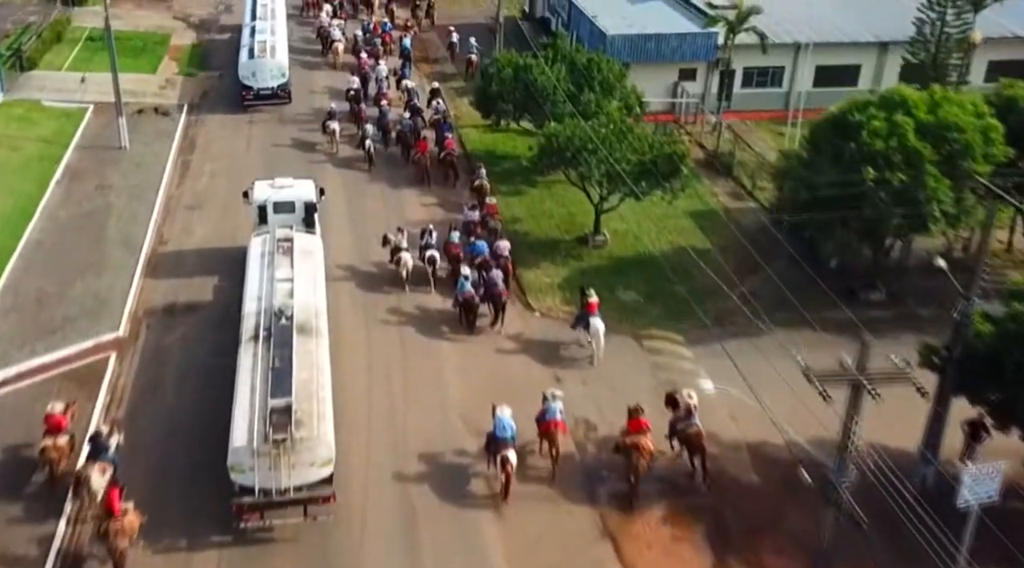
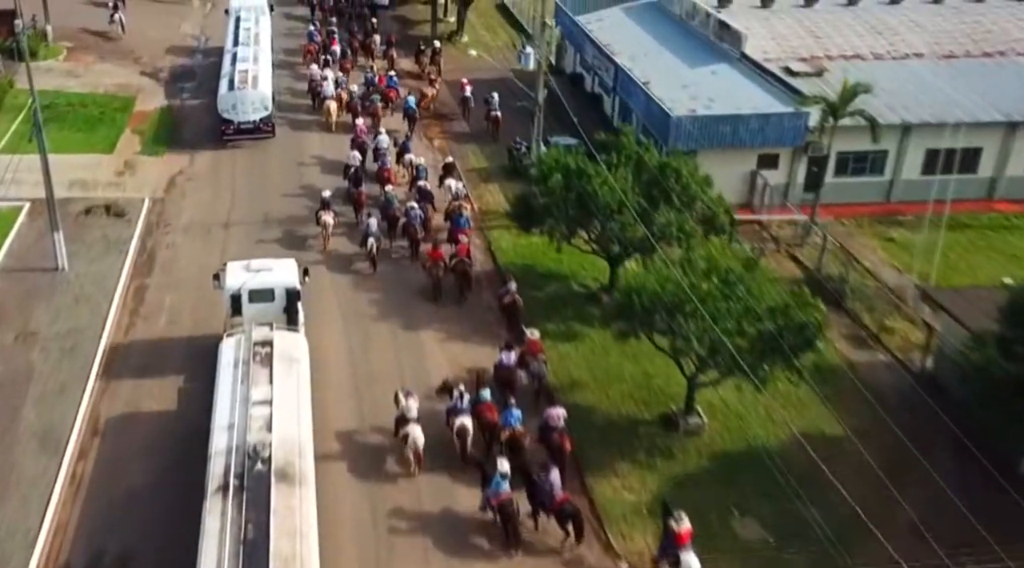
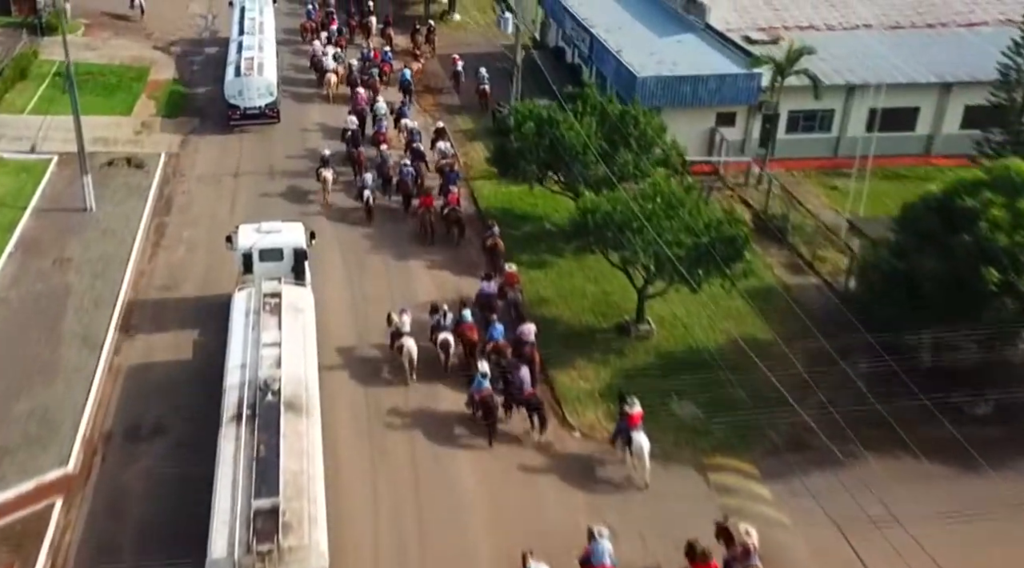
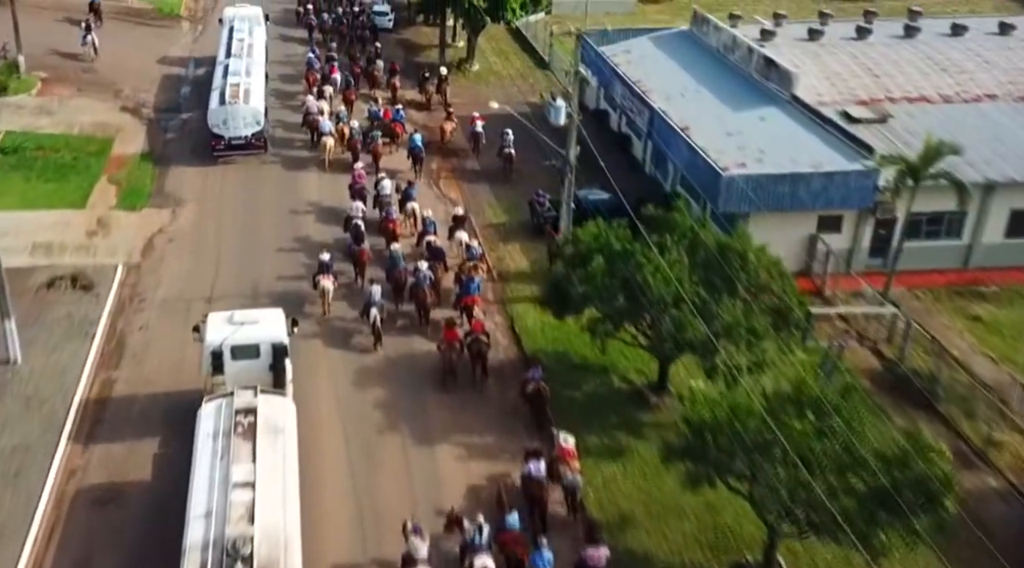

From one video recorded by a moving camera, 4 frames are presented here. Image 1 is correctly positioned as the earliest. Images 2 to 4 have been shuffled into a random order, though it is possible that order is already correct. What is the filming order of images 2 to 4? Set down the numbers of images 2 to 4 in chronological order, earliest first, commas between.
3, 2, 4
